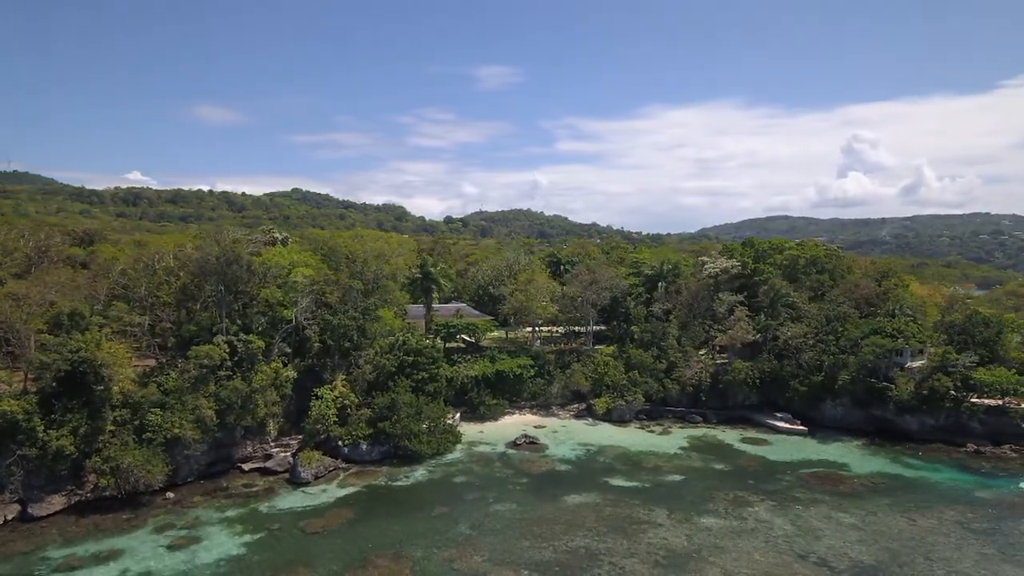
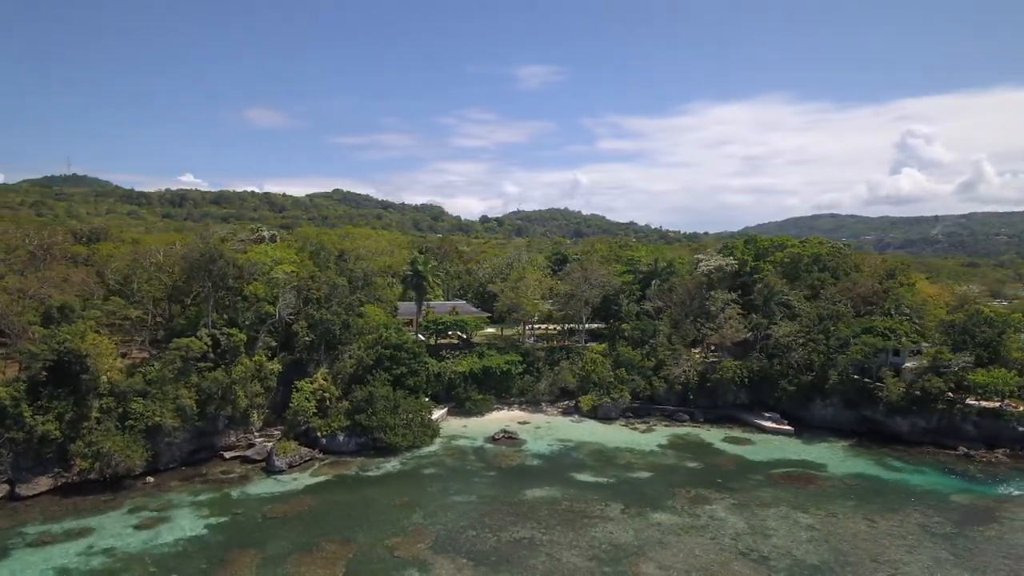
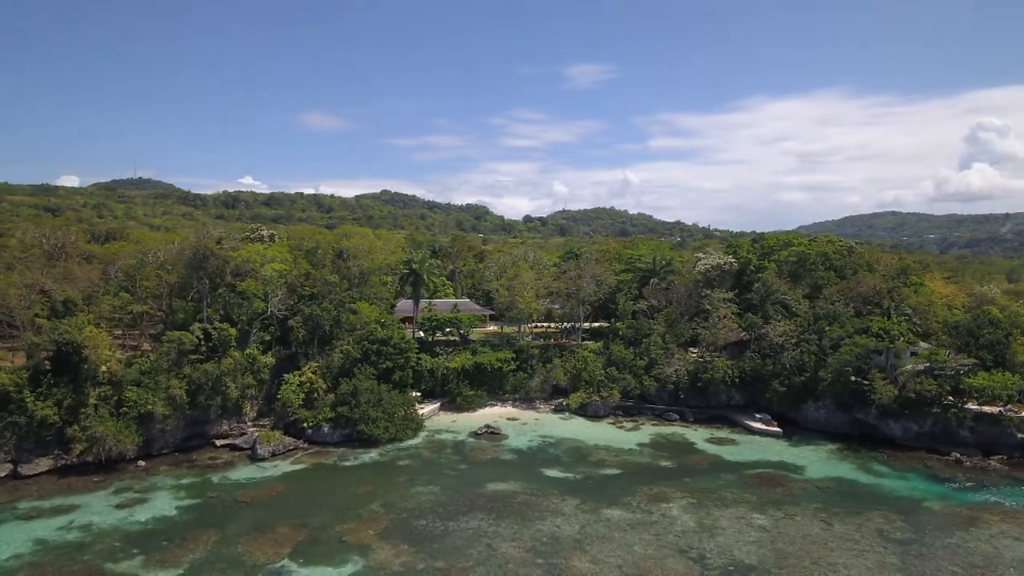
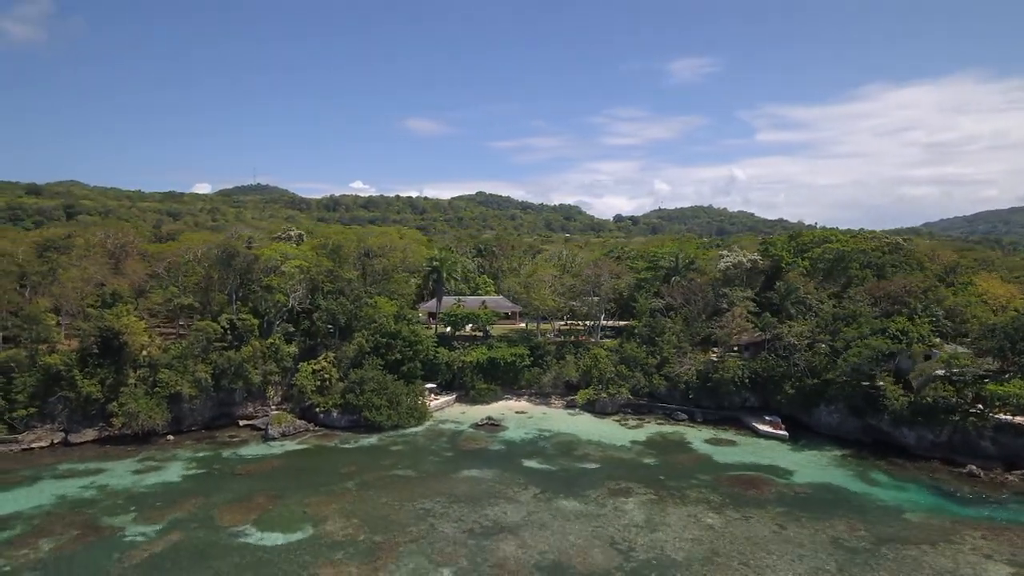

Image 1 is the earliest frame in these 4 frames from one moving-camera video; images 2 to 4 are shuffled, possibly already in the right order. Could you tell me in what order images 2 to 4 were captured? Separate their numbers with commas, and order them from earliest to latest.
2, 3, 4
